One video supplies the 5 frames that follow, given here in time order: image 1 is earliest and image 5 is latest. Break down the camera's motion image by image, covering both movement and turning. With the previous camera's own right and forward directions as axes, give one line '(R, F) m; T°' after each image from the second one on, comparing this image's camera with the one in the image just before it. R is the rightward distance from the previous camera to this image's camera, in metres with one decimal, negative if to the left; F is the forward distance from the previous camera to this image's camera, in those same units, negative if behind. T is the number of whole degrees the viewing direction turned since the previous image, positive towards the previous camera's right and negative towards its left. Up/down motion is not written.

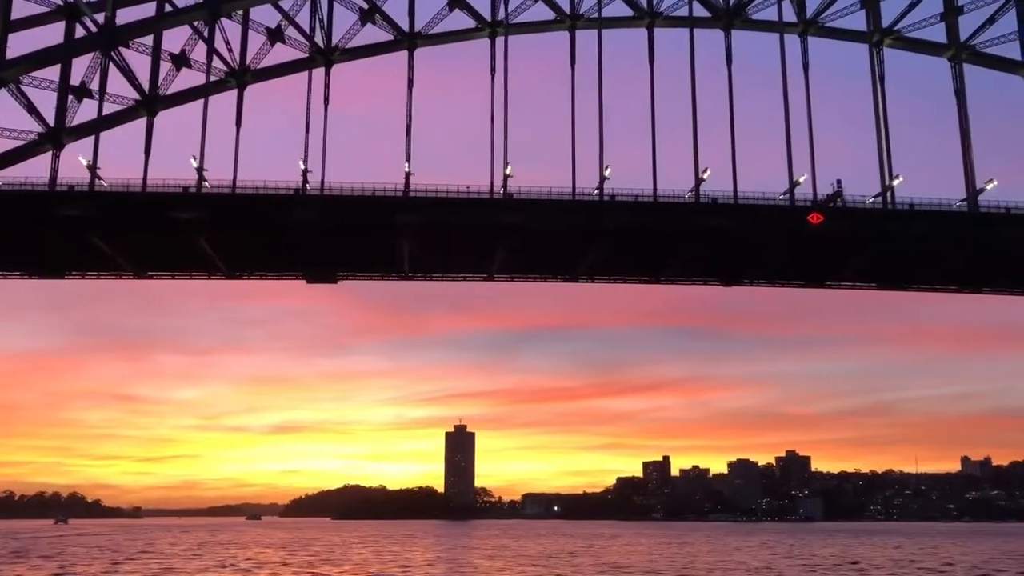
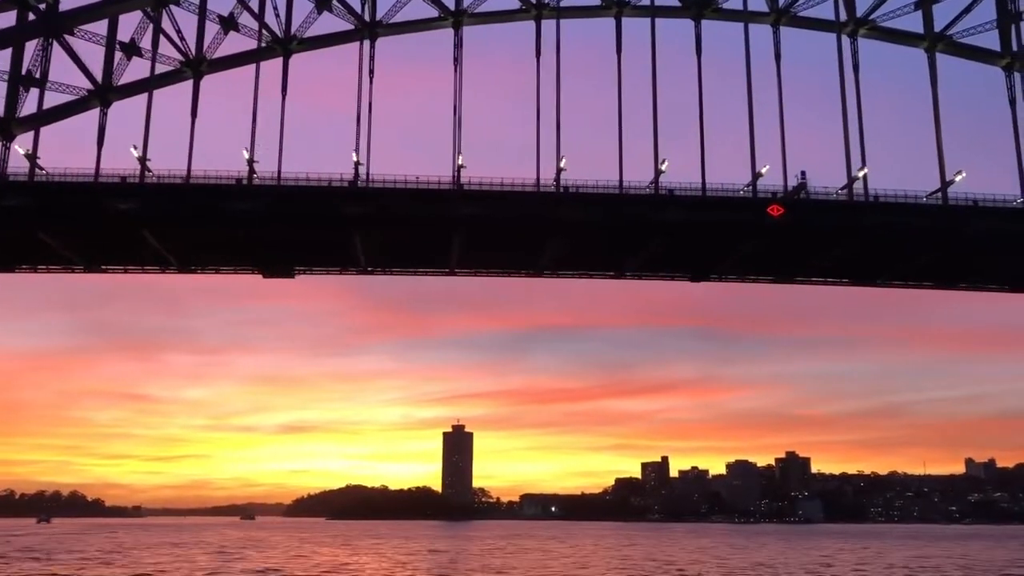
(+1.9, +0.9) m; -1°
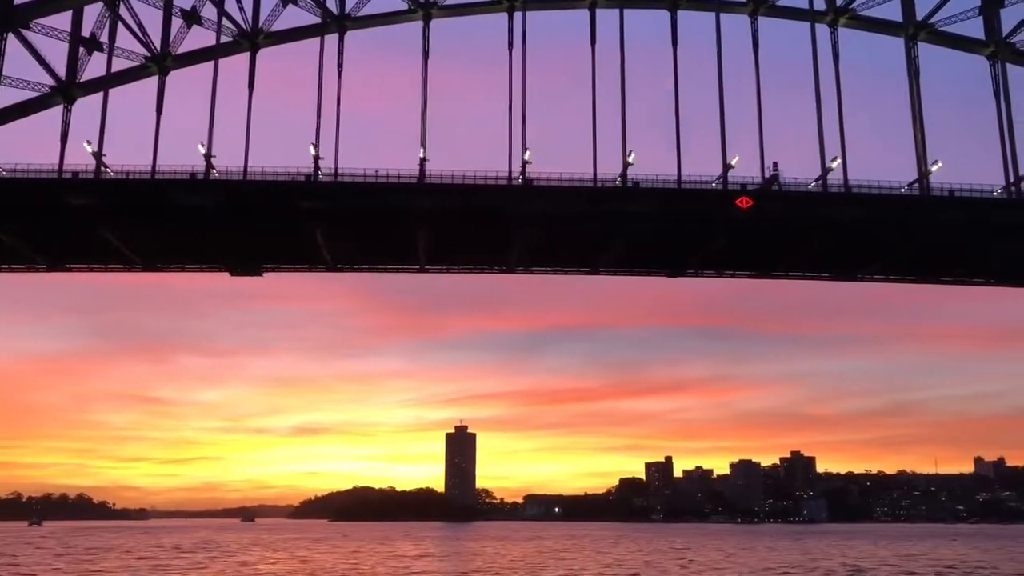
(+1.5, +0.7) m; -1°
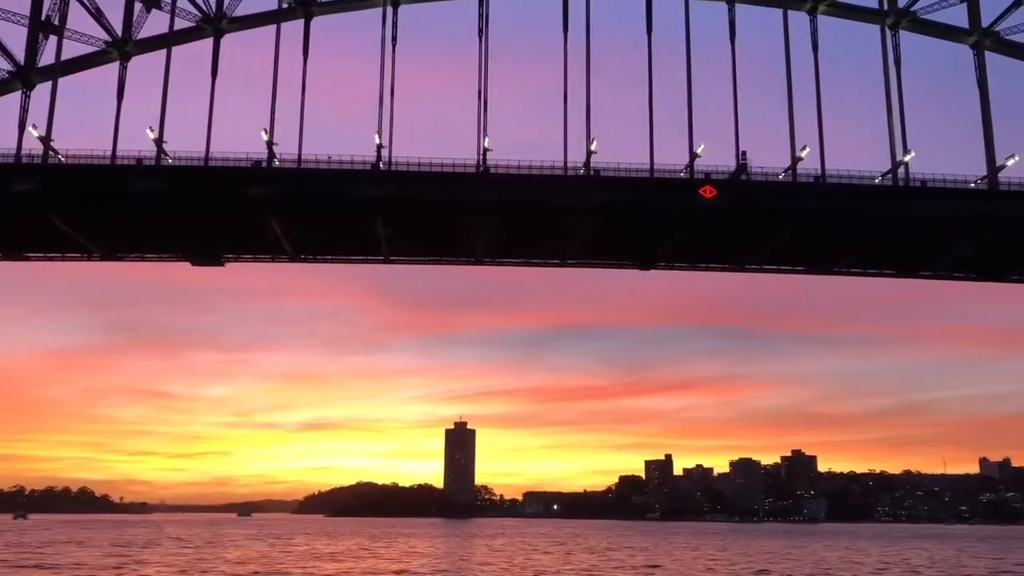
(+1.6, +0.8) m; -1°
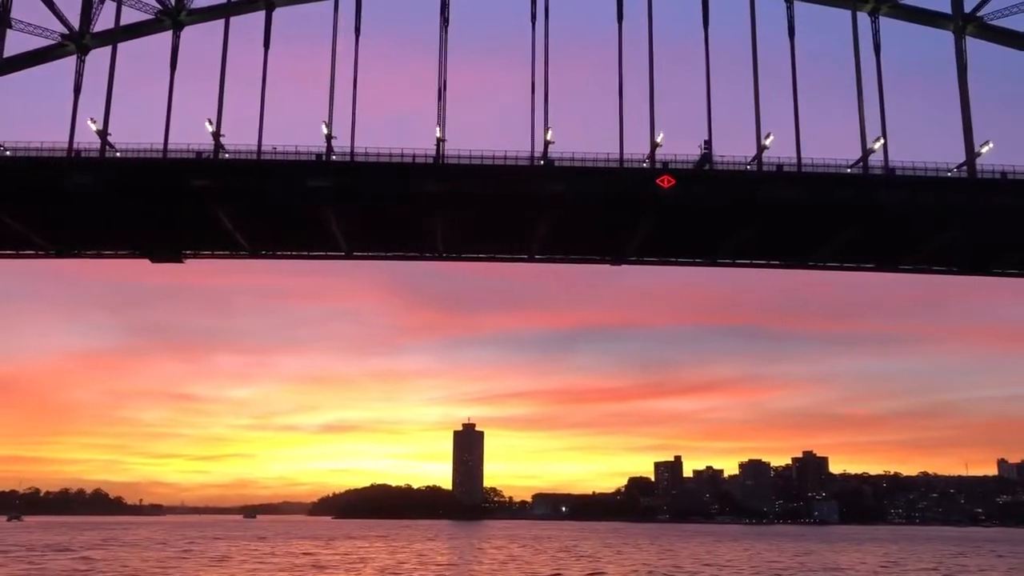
(+2.0, +1.0) m; -1°
